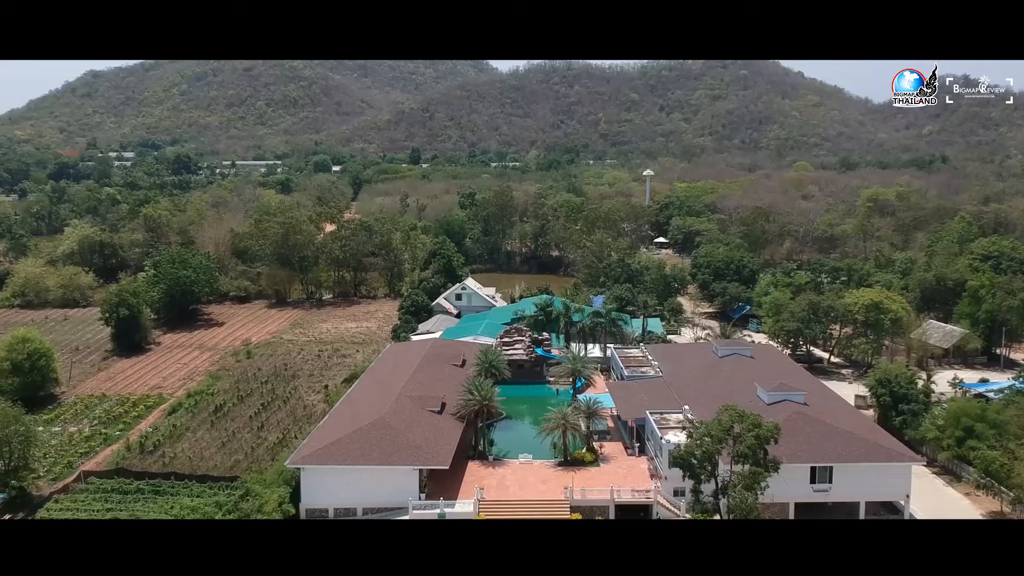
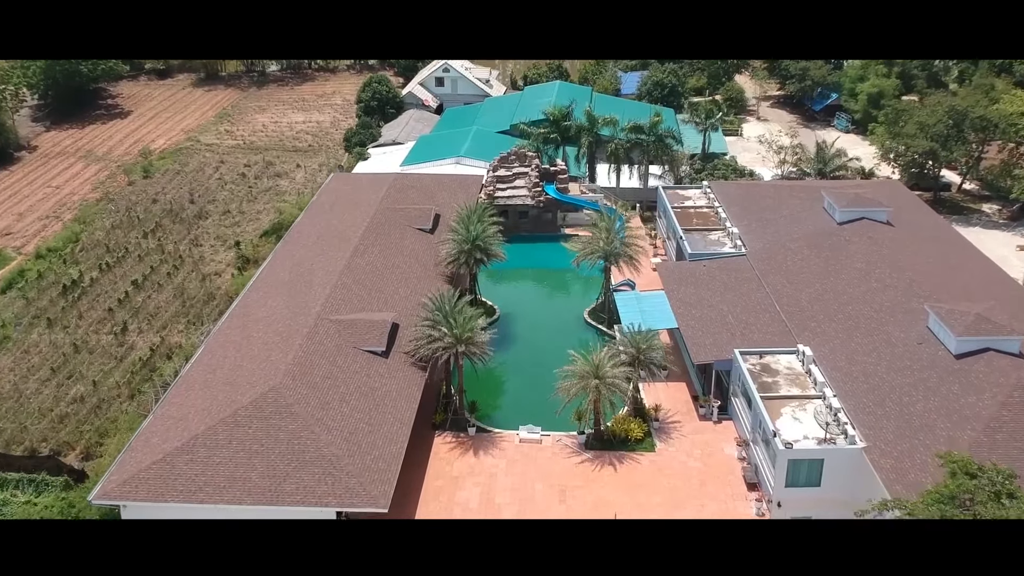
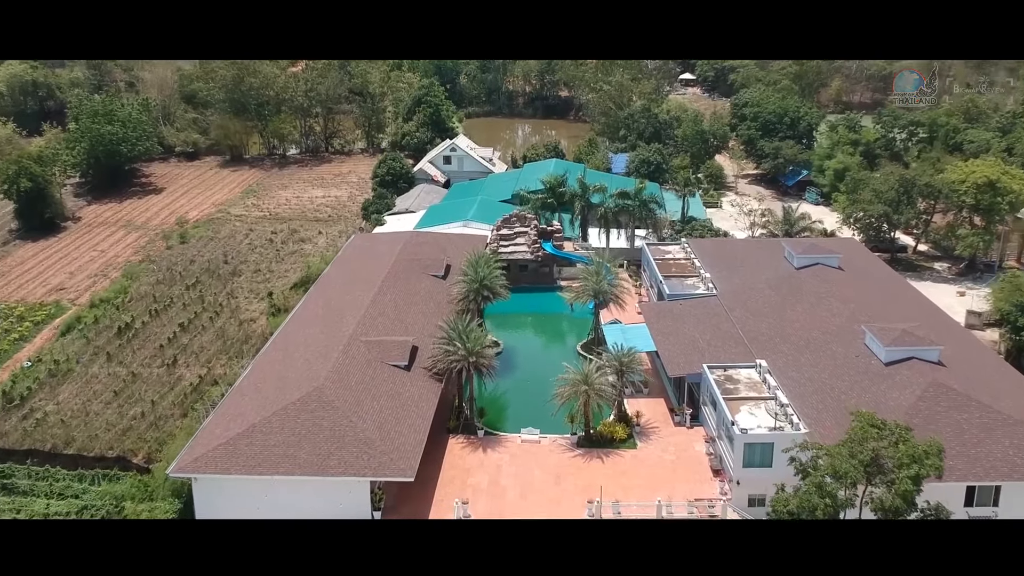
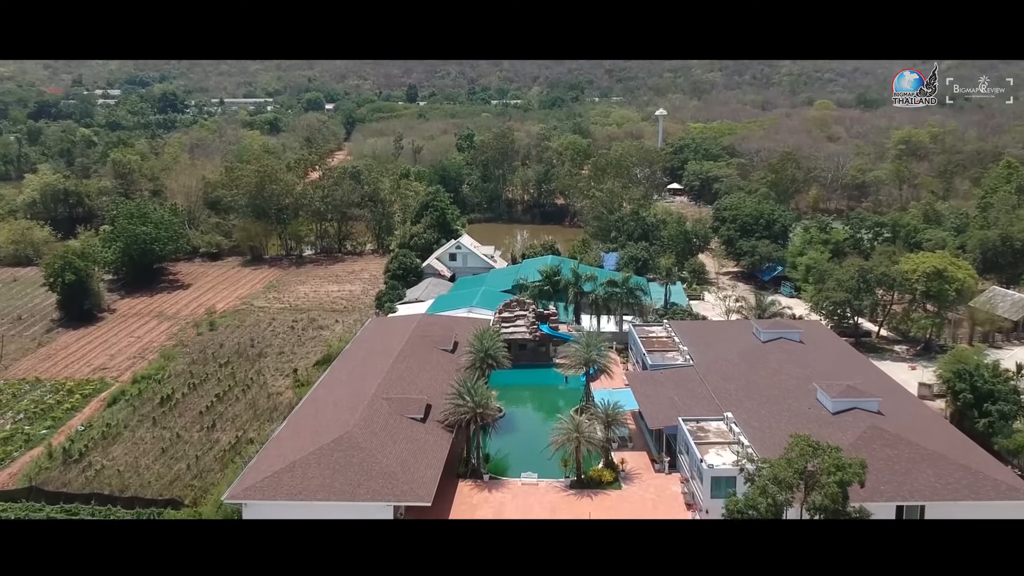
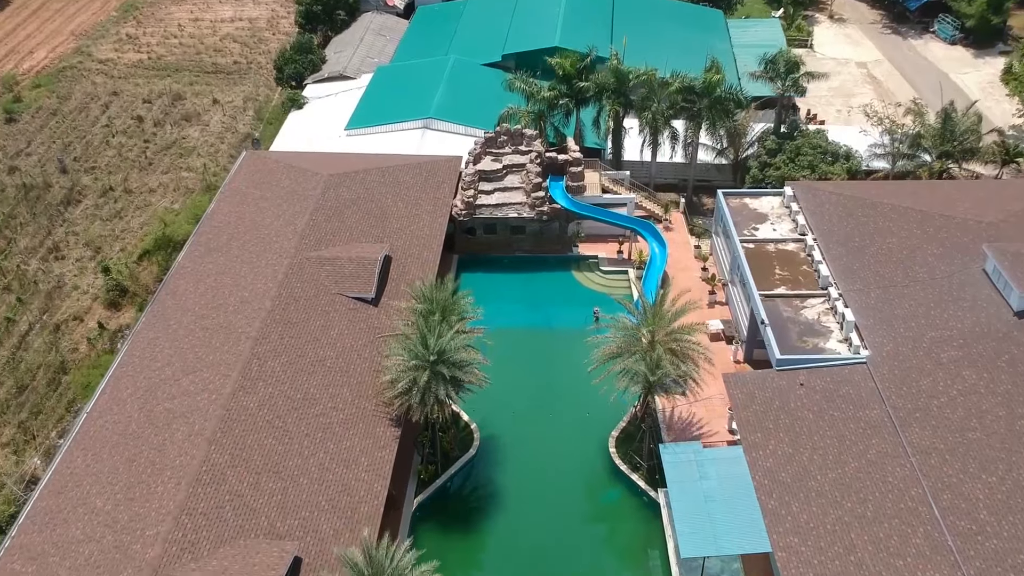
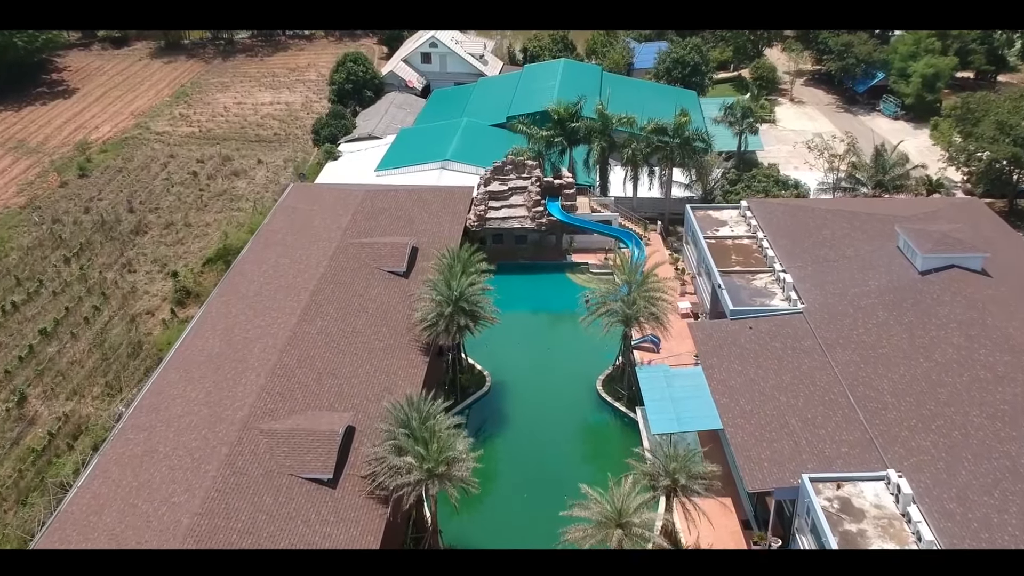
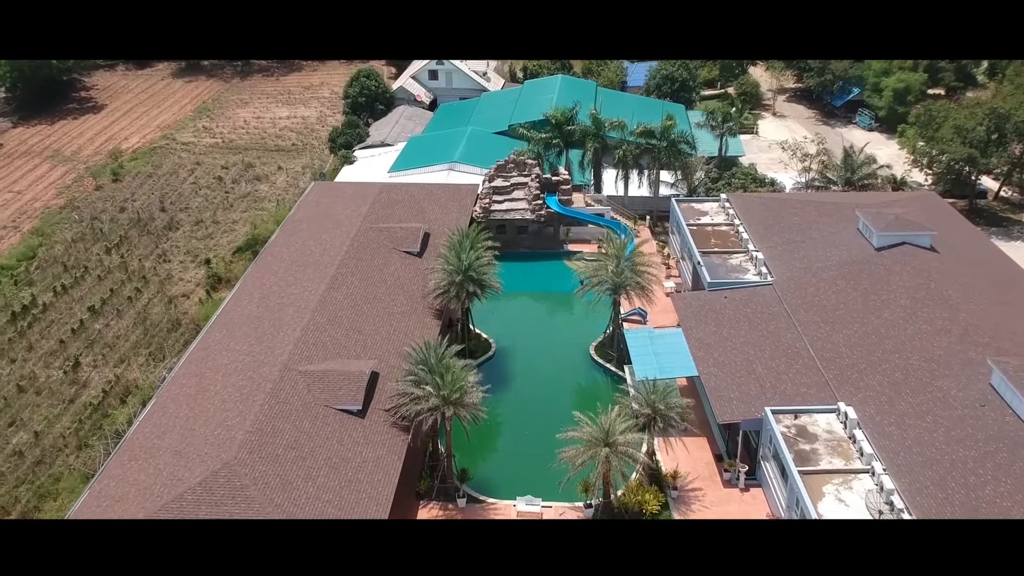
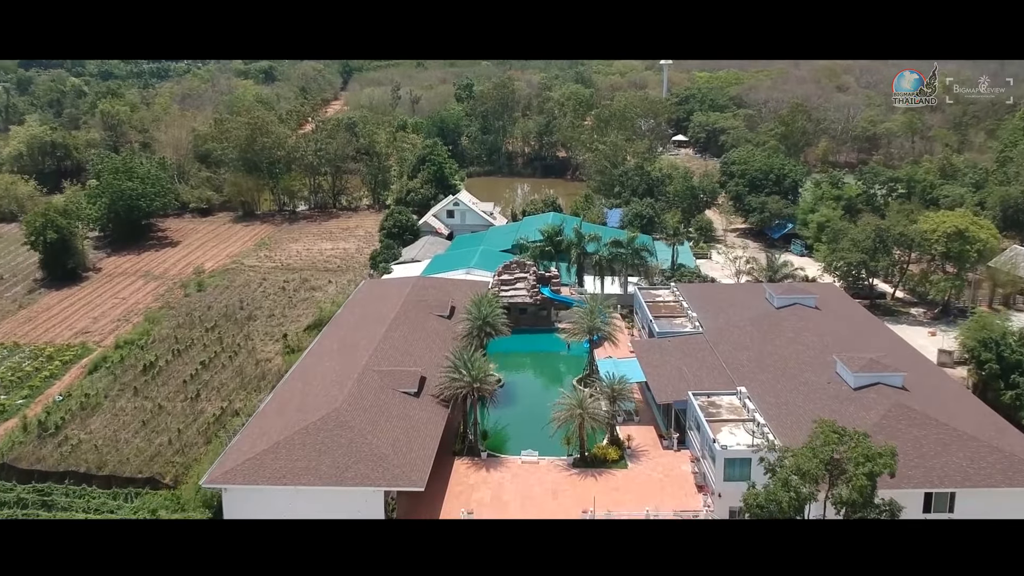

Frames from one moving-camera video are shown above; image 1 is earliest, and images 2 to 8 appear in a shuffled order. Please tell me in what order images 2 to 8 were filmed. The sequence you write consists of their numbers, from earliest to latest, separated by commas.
4, 8, 3, 2, 7, 6, 5
